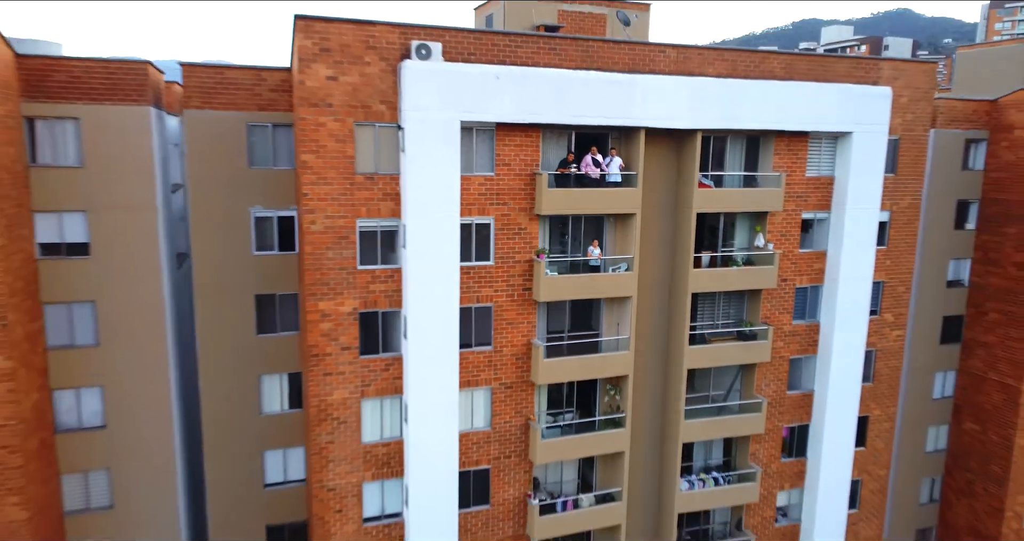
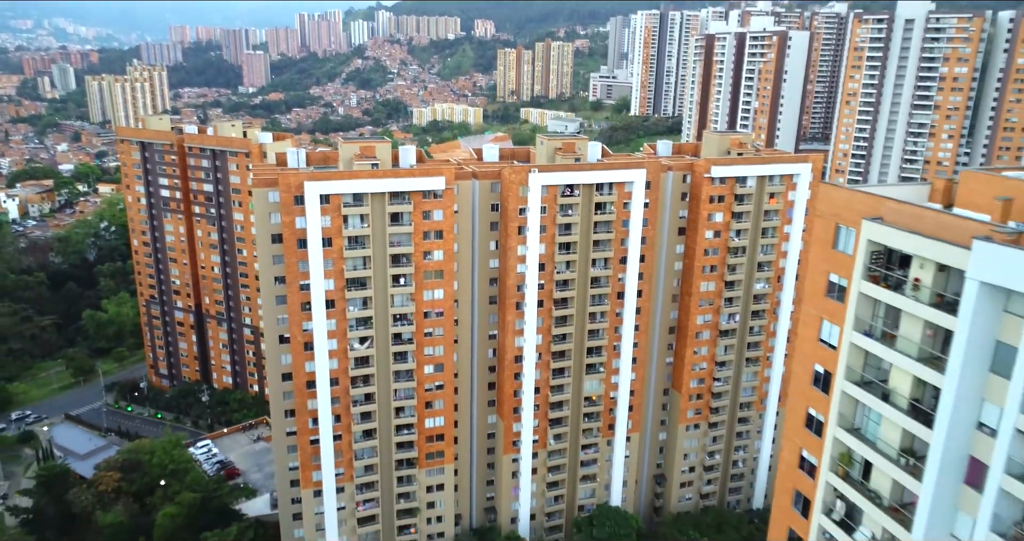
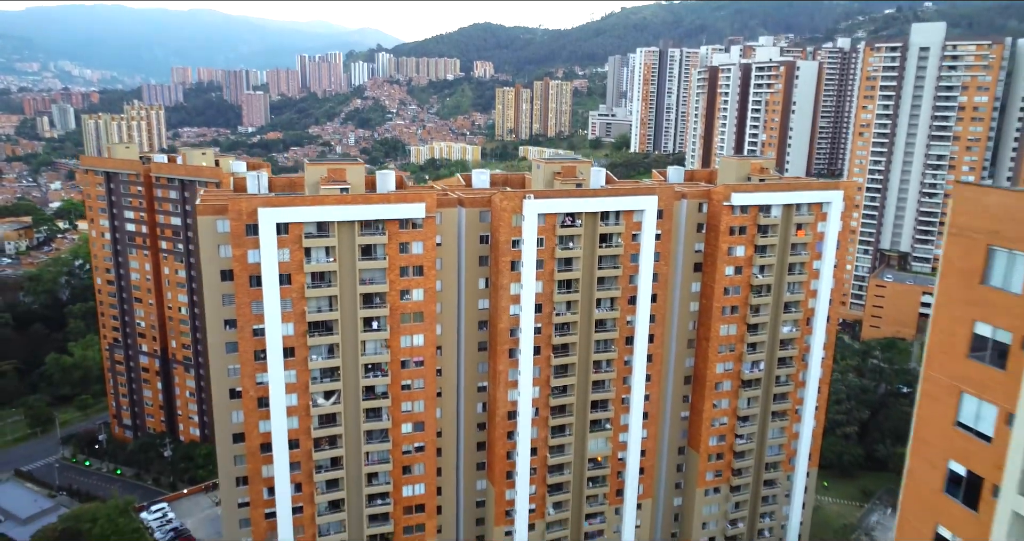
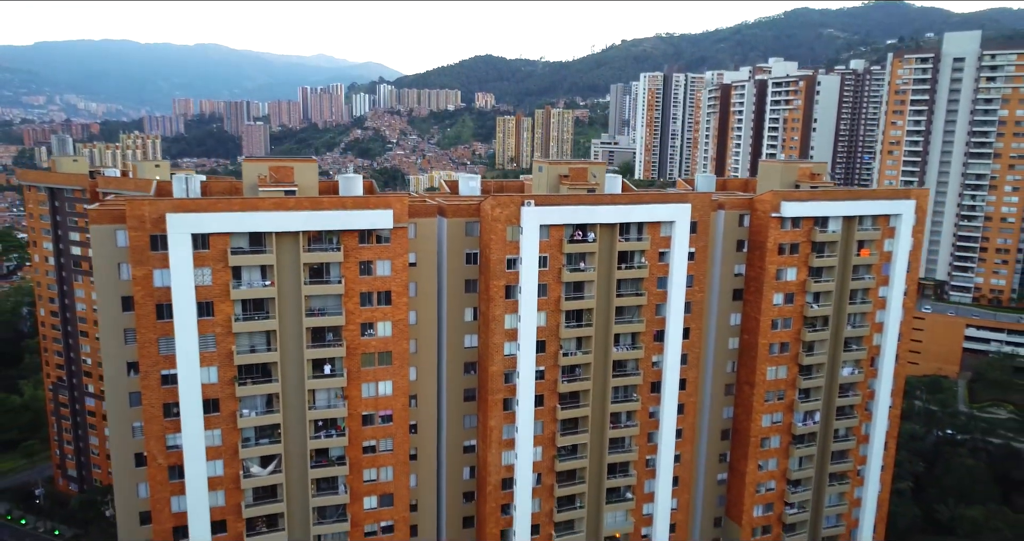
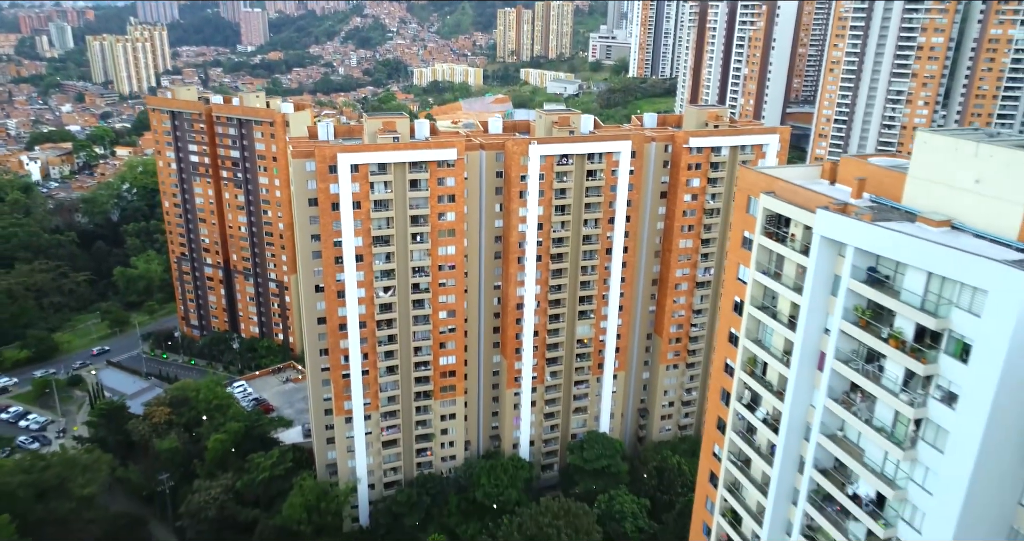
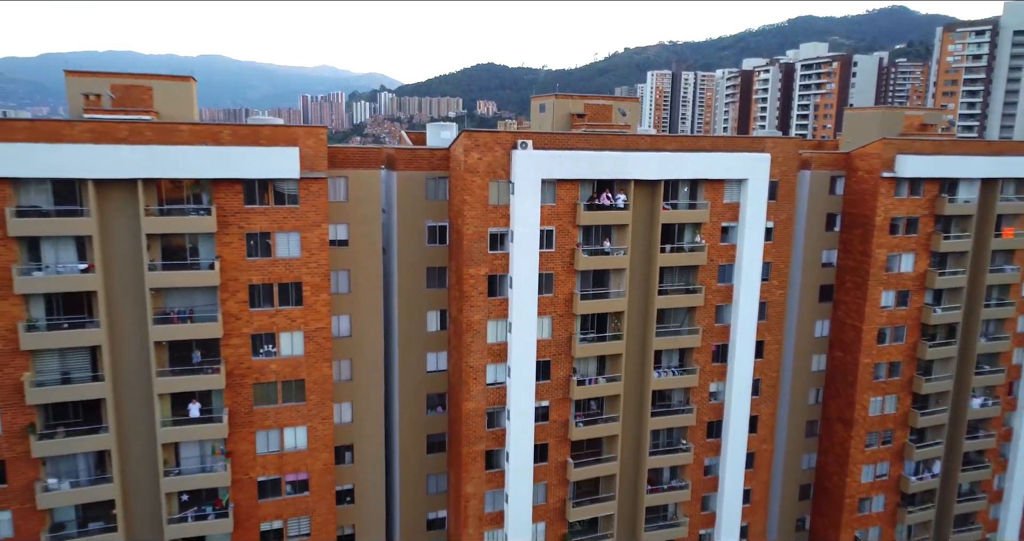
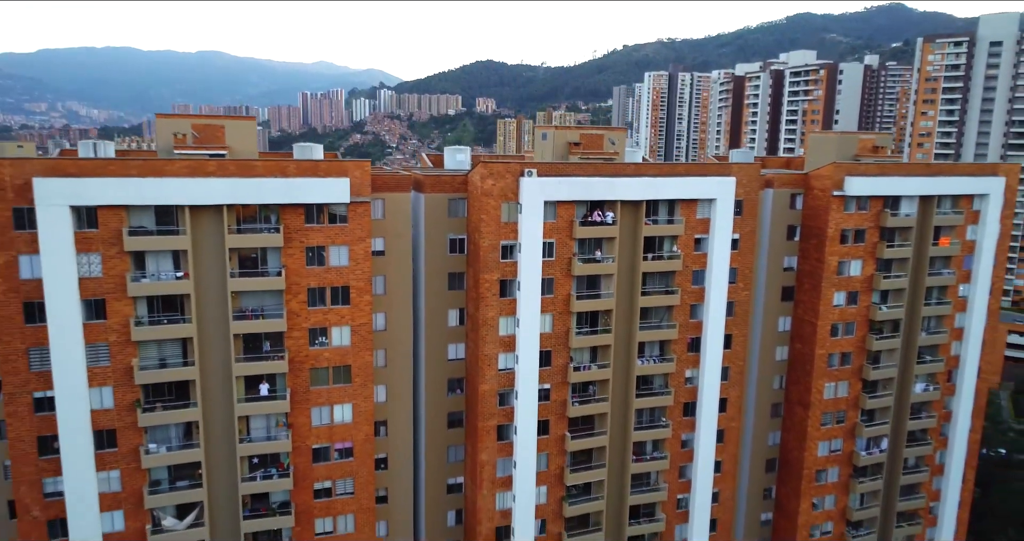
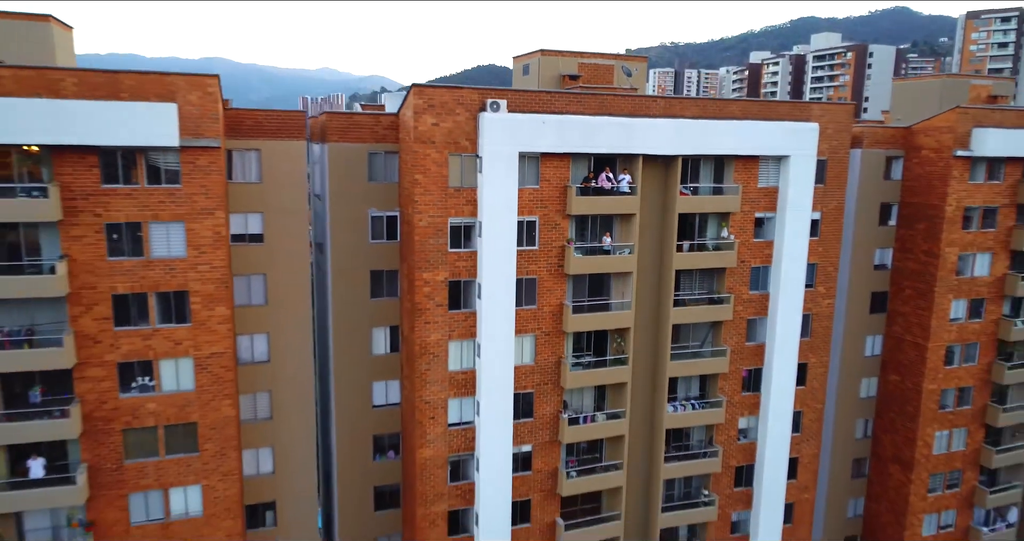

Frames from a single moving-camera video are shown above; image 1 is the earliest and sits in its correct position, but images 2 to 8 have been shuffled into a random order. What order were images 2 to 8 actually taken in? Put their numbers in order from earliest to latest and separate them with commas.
8, 6, 7, 4, 3, 2, 5
